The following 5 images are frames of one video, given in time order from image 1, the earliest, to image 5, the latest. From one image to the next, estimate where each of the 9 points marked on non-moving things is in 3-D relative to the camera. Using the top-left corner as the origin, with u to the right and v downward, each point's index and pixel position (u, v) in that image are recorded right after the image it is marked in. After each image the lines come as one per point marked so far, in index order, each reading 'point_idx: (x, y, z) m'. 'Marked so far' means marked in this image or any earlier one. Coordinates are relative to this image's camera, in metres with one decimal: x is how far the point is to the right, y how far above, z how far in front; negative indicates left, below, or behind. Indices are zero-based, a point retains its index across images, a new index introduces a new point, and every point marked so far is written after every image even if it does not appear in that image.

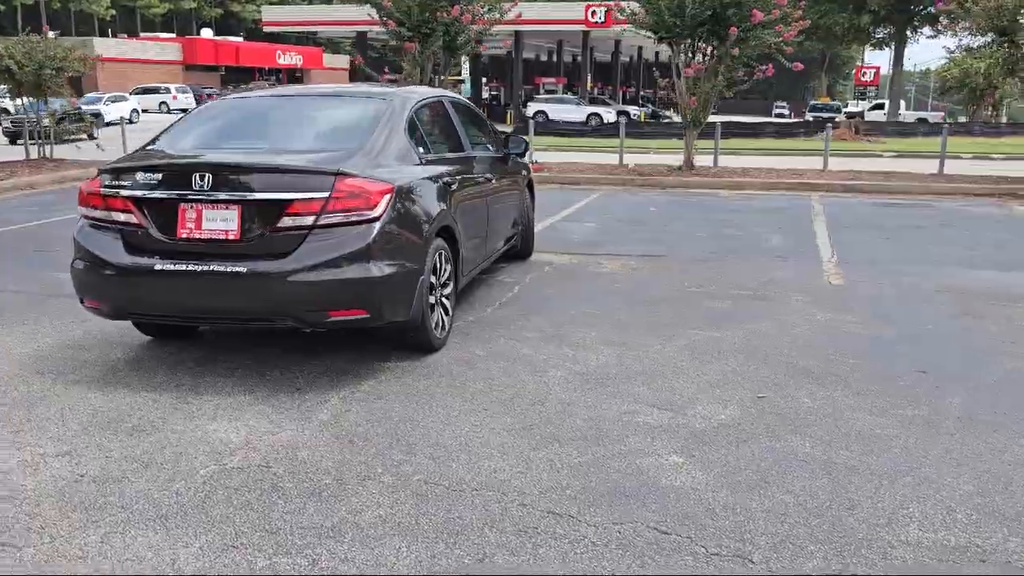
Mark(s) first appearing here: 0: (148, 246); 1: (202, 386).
0: (-1.9, +0.2, +4.7) m
1: (-1.7, -0.5, +4.8) m
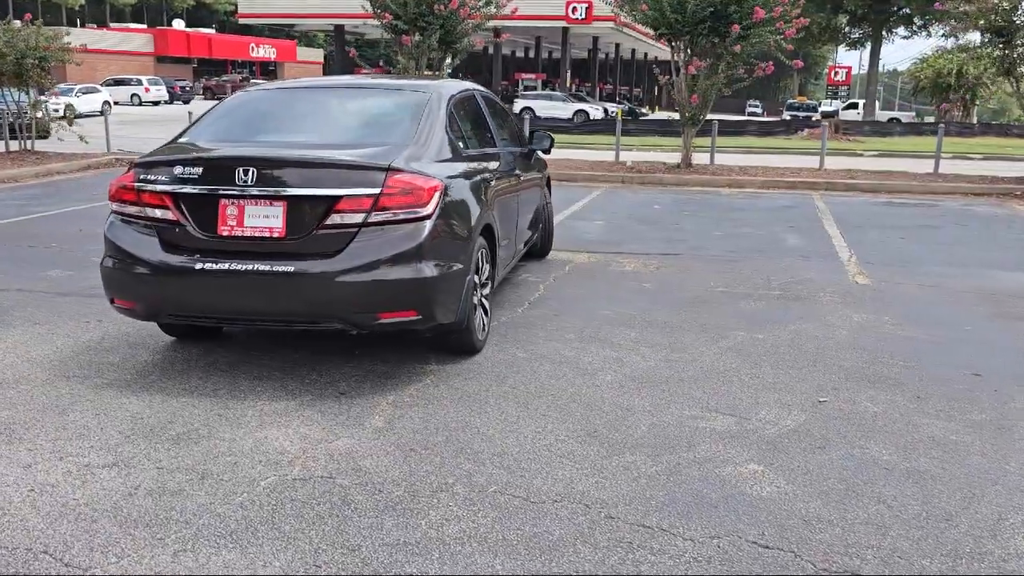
0: (-1.6, +0.2, +4.5) m
1: (-1.4, -0.5, +4.6) m
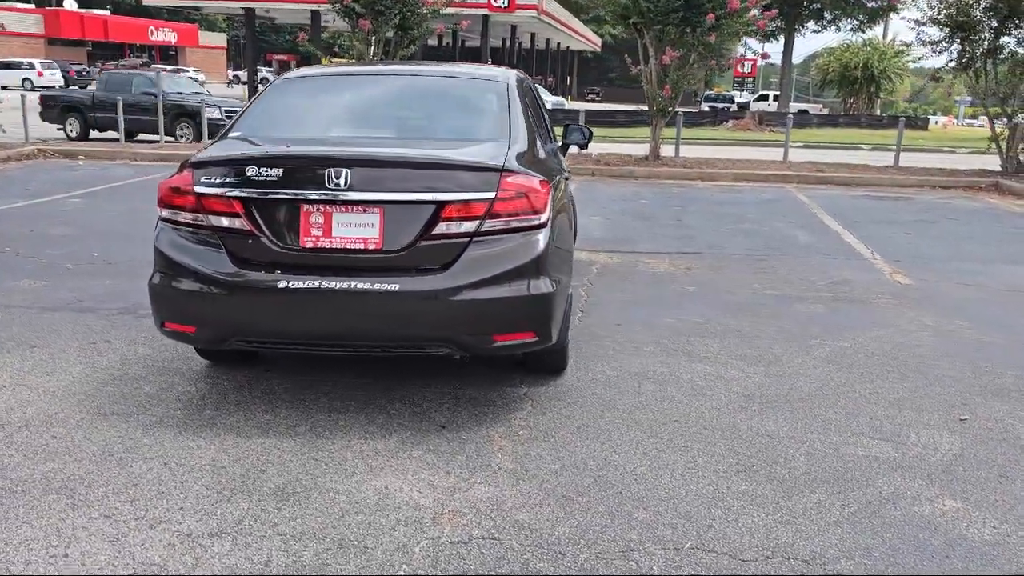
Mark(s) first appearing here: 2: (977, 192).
0: (-1.1, +0.1, +3.8) m
1: (-0.8, -0.6, +4.0) m
2: (+6.7, +1.4, +12.8) m
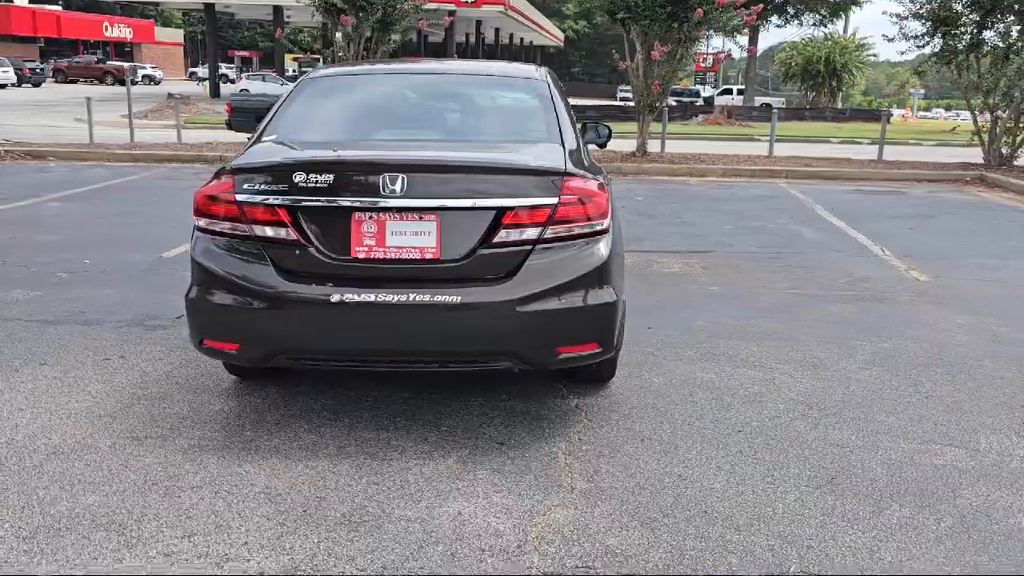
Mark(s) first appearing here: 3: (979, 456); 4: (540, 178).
0: (-0.8, +0.1, +3.6) m
1: (-0.6, -0.7, +3.7) m
2: (+6.5, +1.5, +12.9) m
3: (+2.0, -0.7, +3.7) m
4: (+0.1, +0.5, +3.6) m
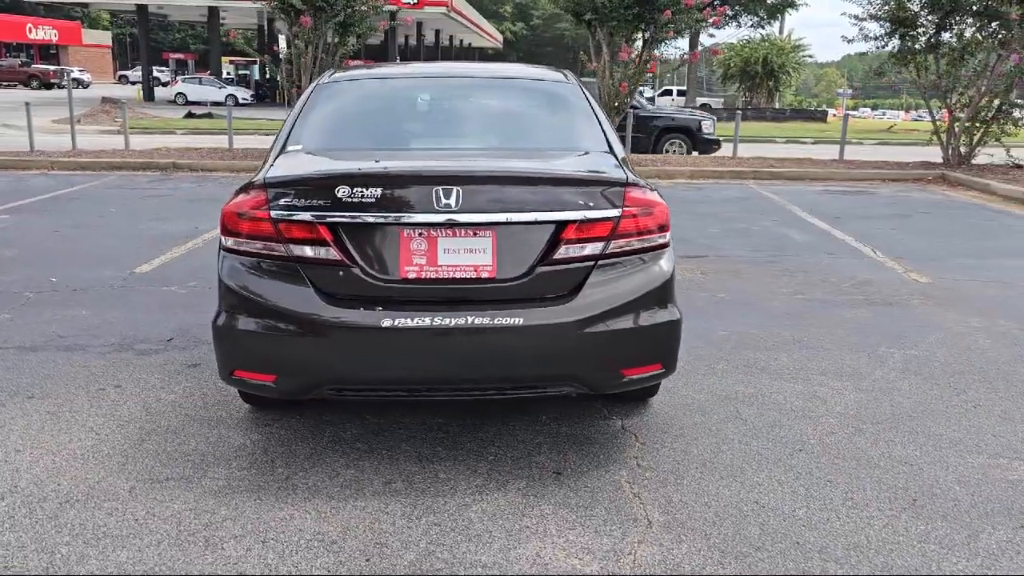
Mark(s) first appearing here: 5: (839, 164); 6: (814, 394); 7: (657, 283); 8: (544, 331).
0: (-0.6, 0.0, +3.3) m
1: (-0.3, -0.8, +3.5) m
2: (+6.1, +1.5, +13.1) m
3: (+2.2, -0.7, +3.6) m
4: (+0.3, +0.4, +3.4) m
5: (+5.3, +2.0, +14.5) m
6: (+1.5, -0.5, +4.5) m
7: (+0.6, 0.0, +3.5) m
8: (+0.1, -0.2, +3.3) m
